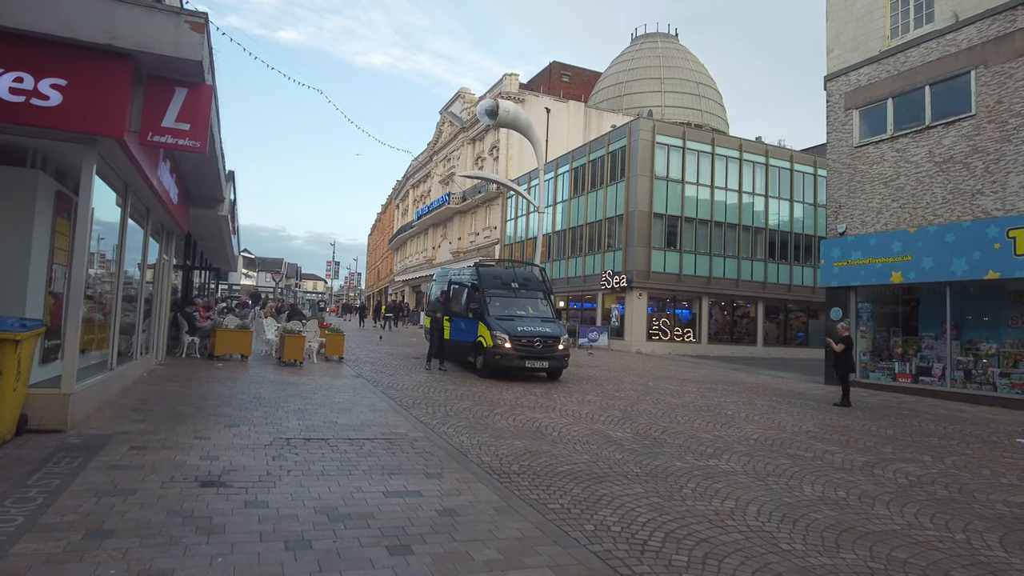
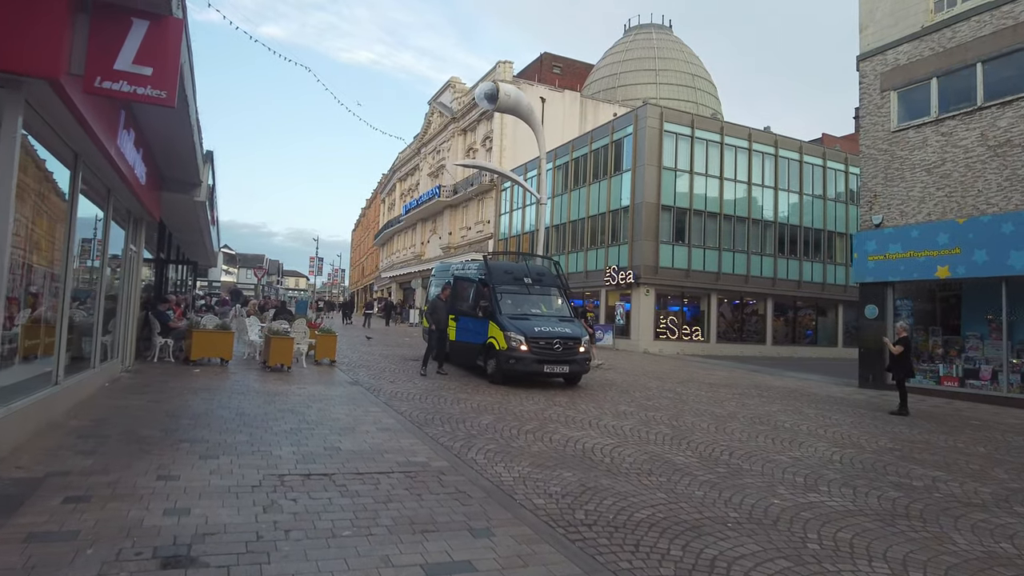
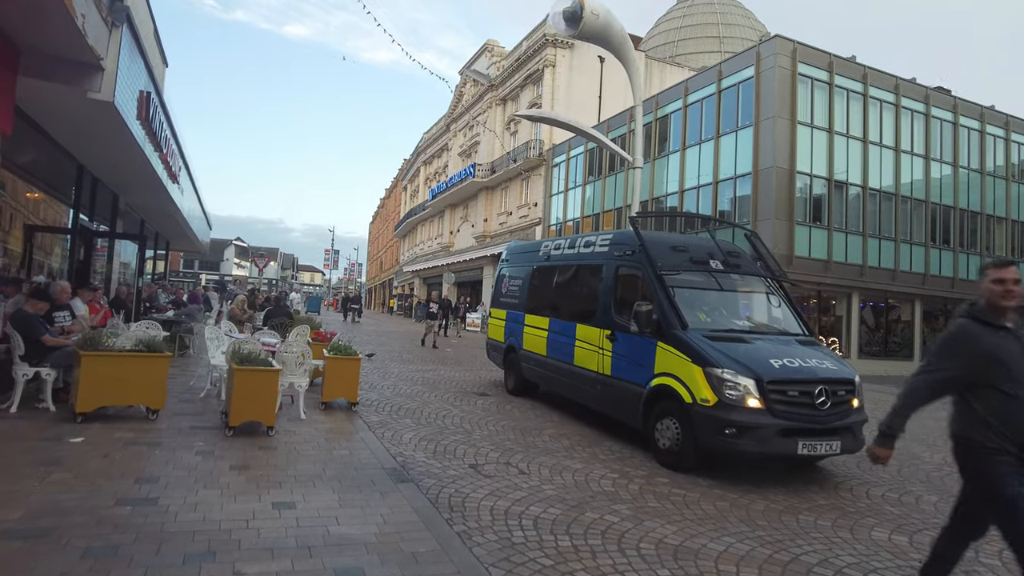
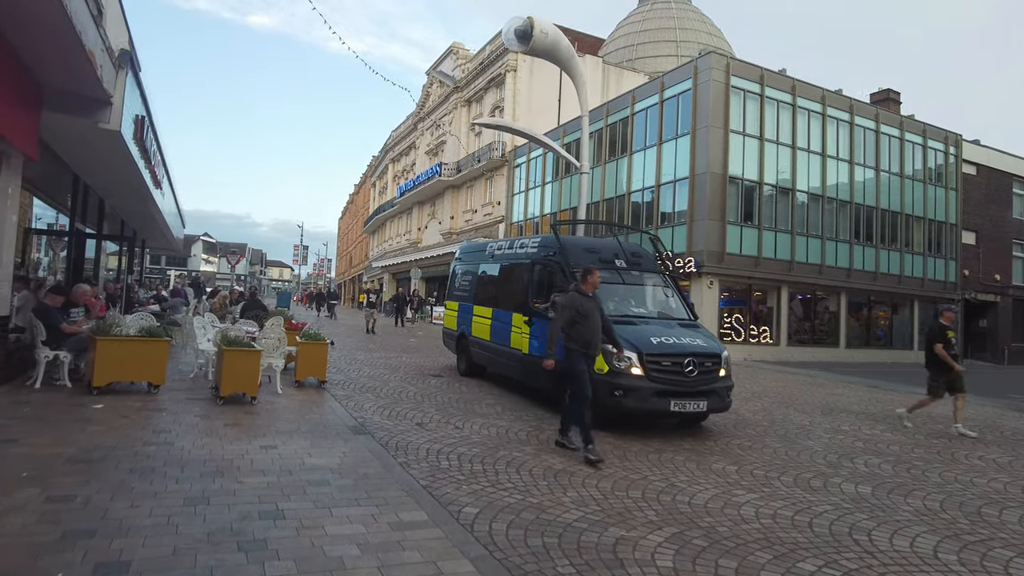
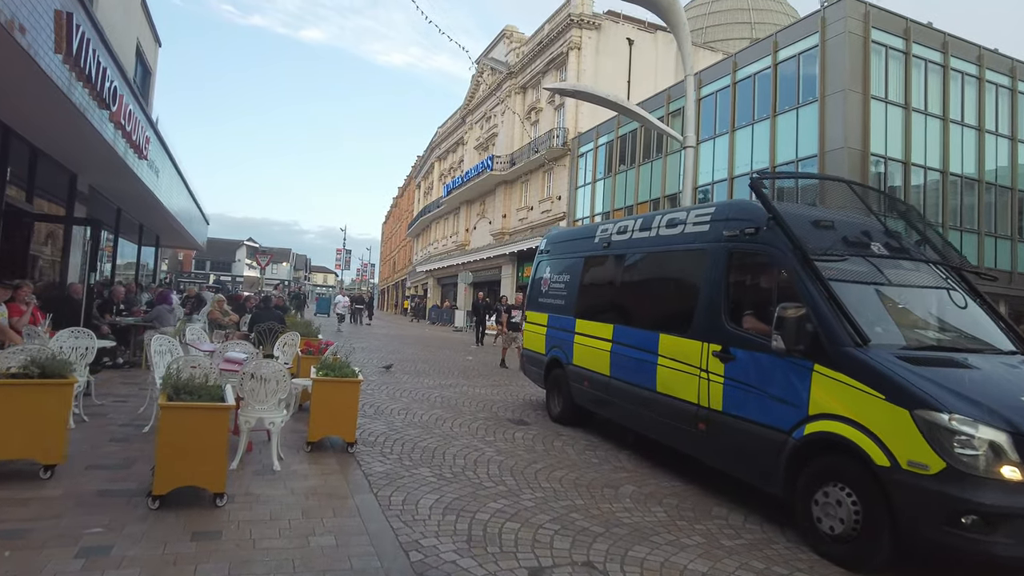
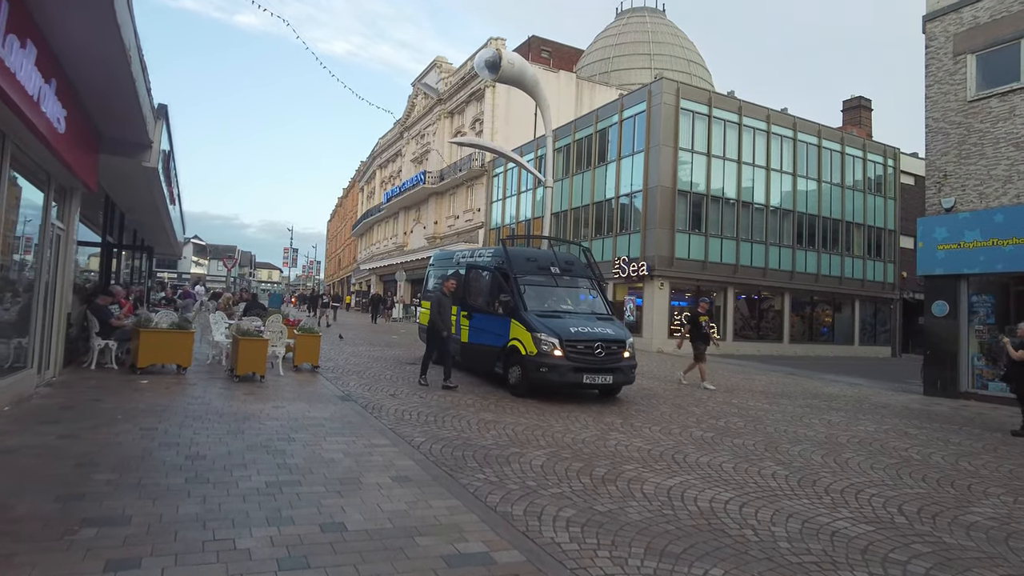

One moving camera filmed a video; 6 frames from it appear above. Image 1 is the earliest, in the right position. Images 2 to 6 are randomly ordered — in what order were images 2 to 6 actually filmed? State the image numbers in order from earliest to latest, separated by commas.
2, 6, 4, 3, 5
